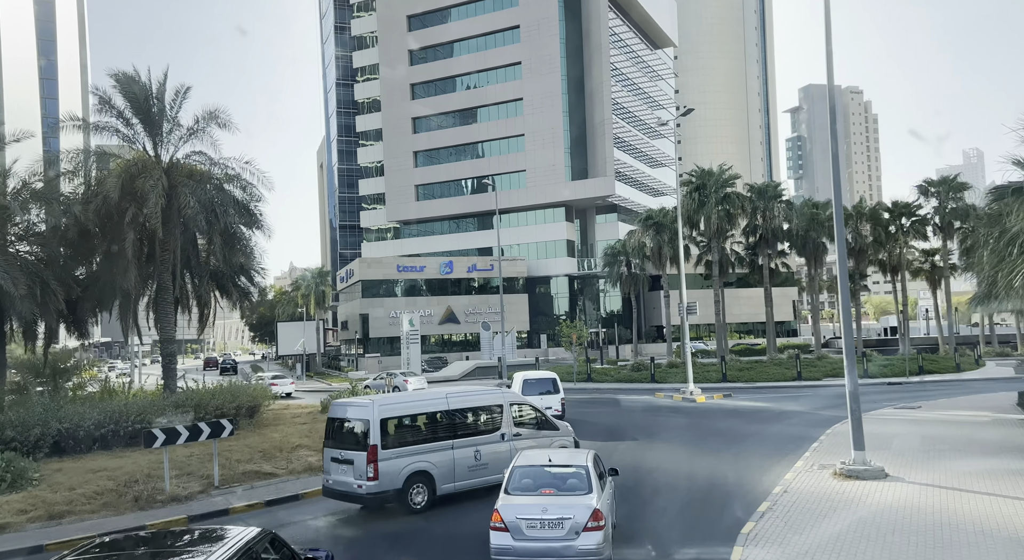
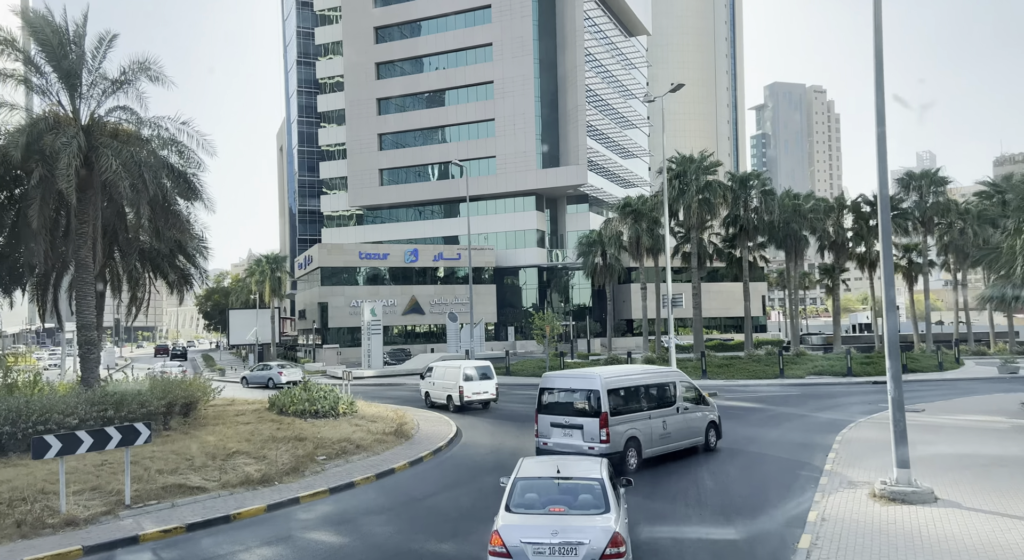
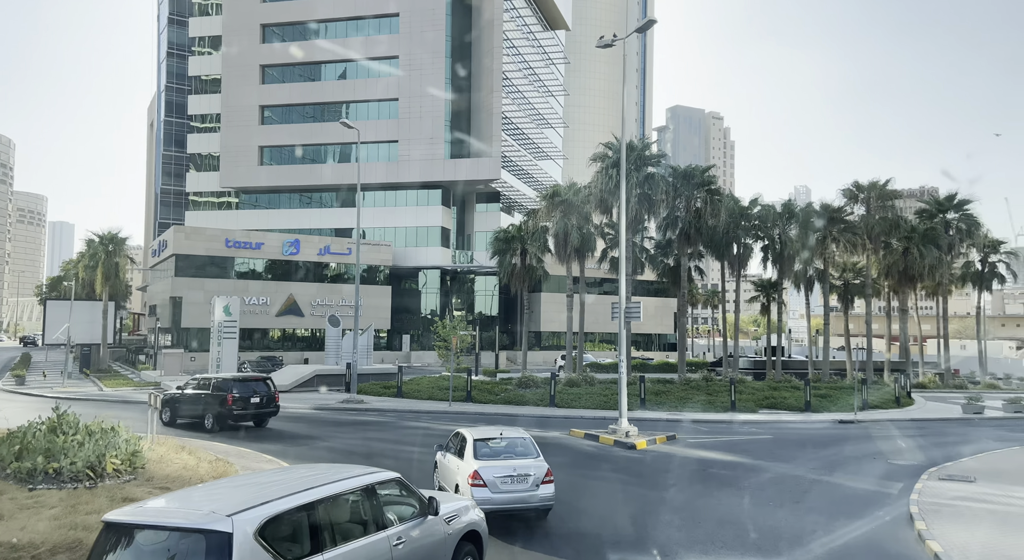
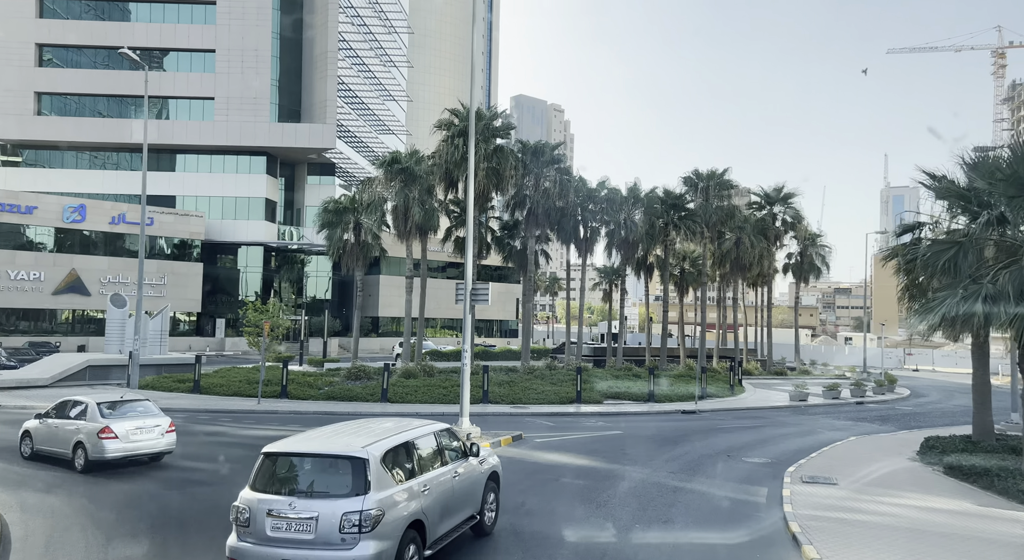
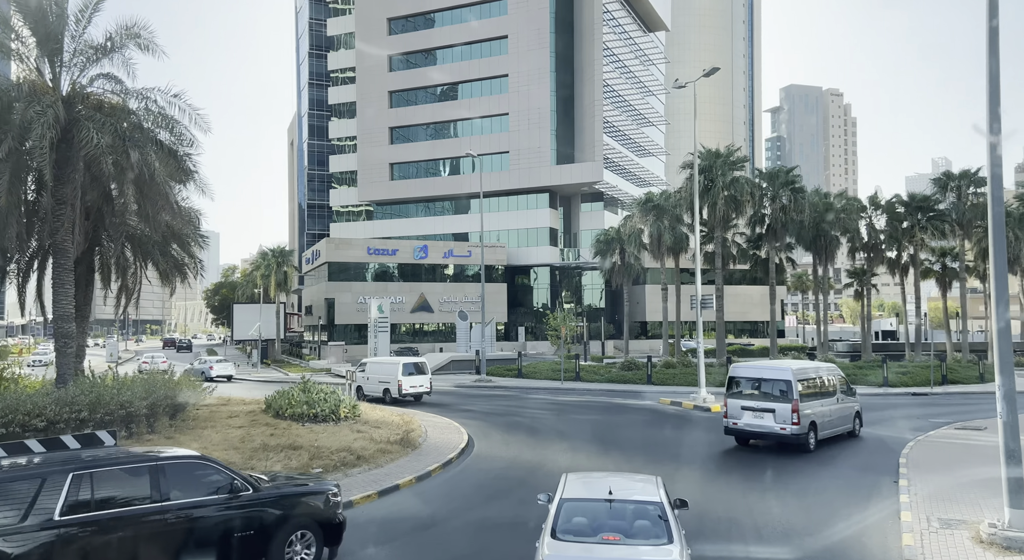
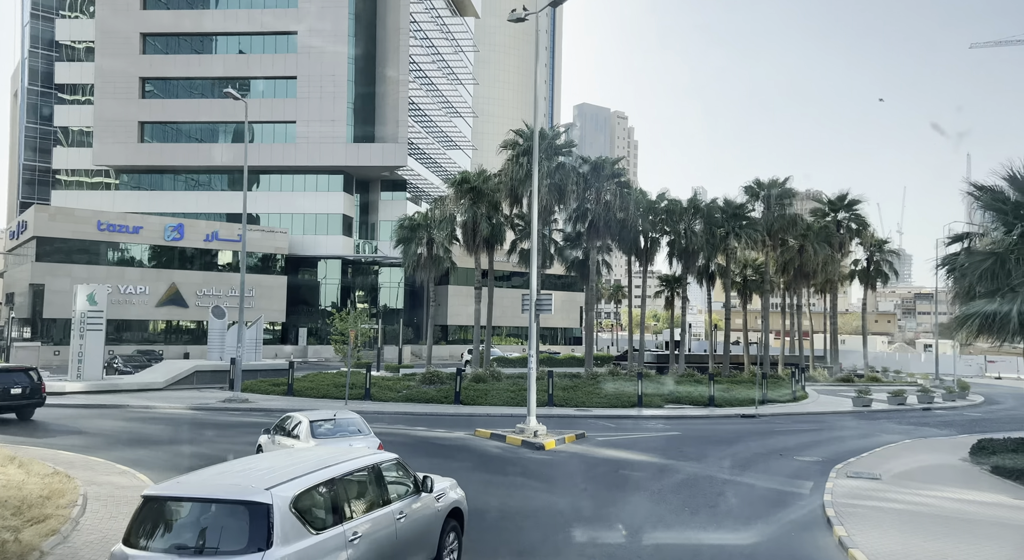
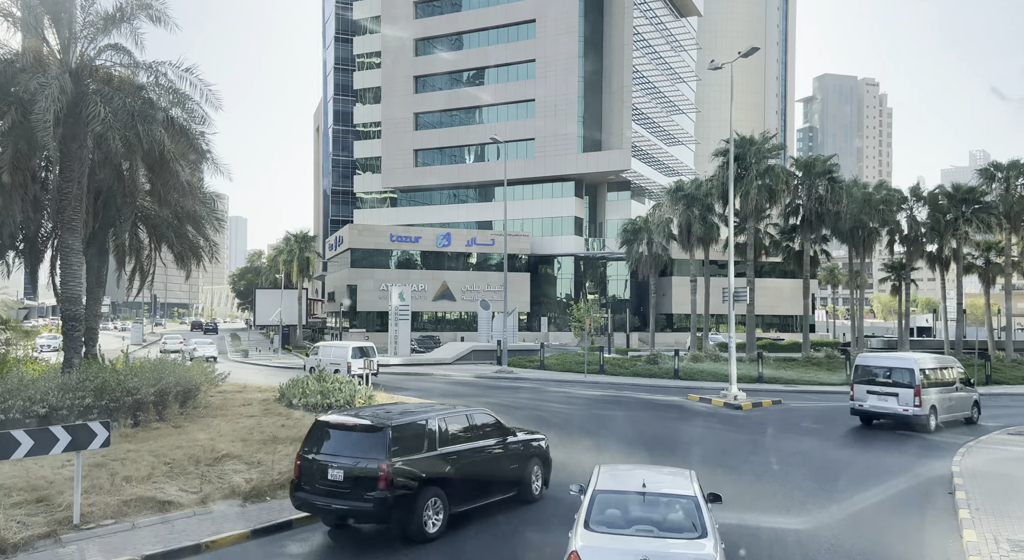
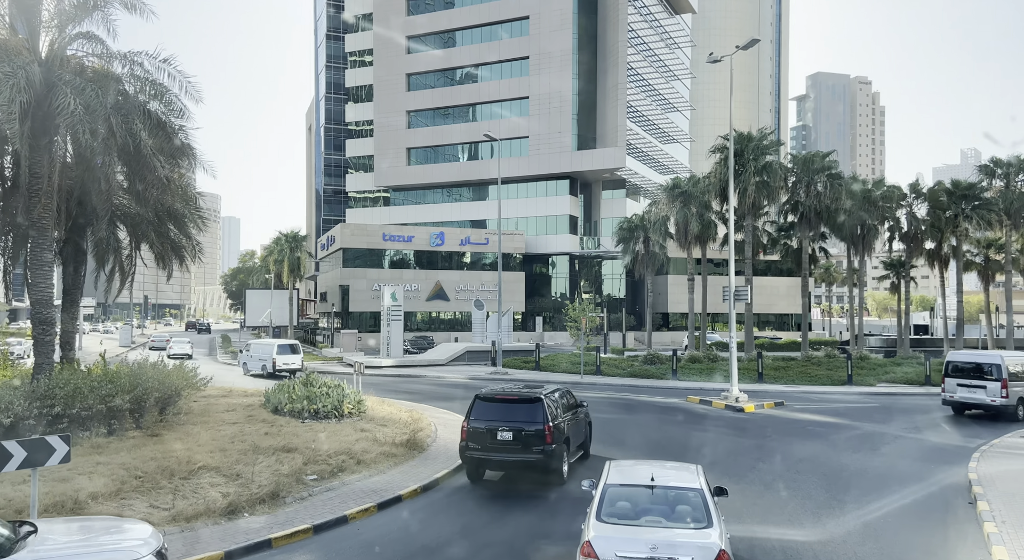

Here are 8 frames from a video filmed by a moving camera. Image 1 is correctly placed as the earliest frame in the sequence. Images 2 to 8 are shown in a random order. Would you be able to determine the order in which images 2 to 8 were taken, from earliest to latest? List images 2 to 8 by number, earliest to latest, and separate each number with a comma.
2, 5, 7, 8, 3, 6, 4
